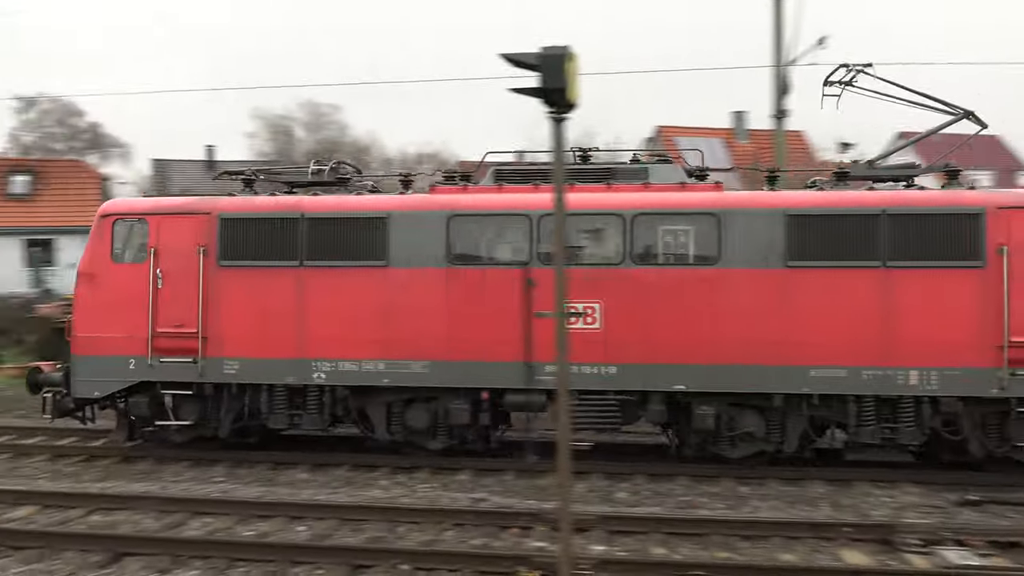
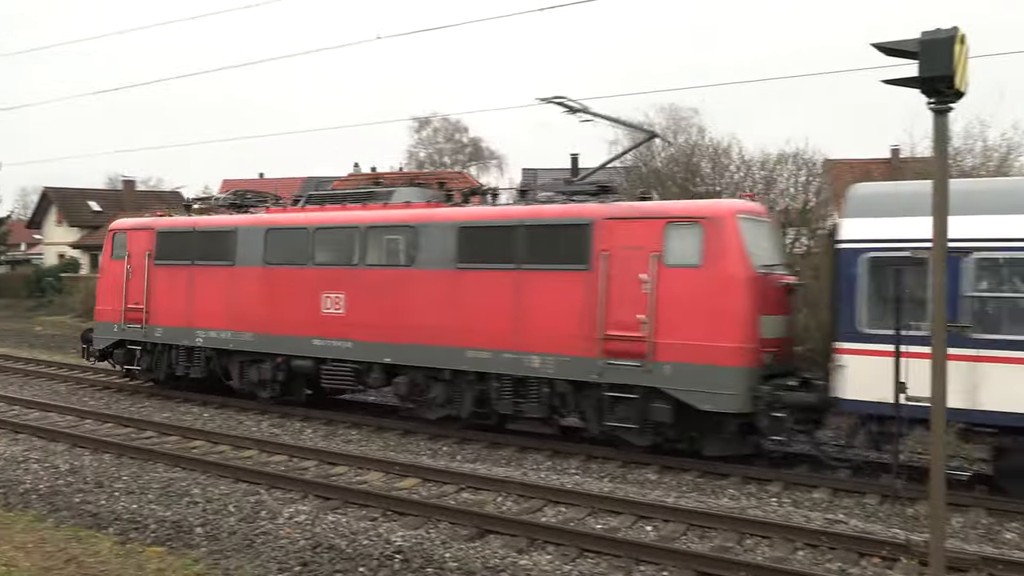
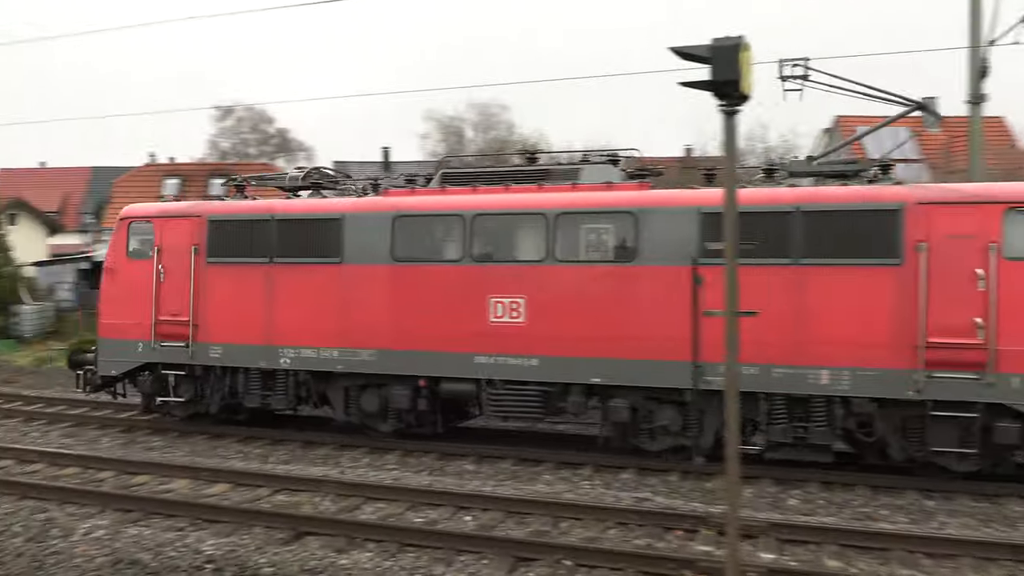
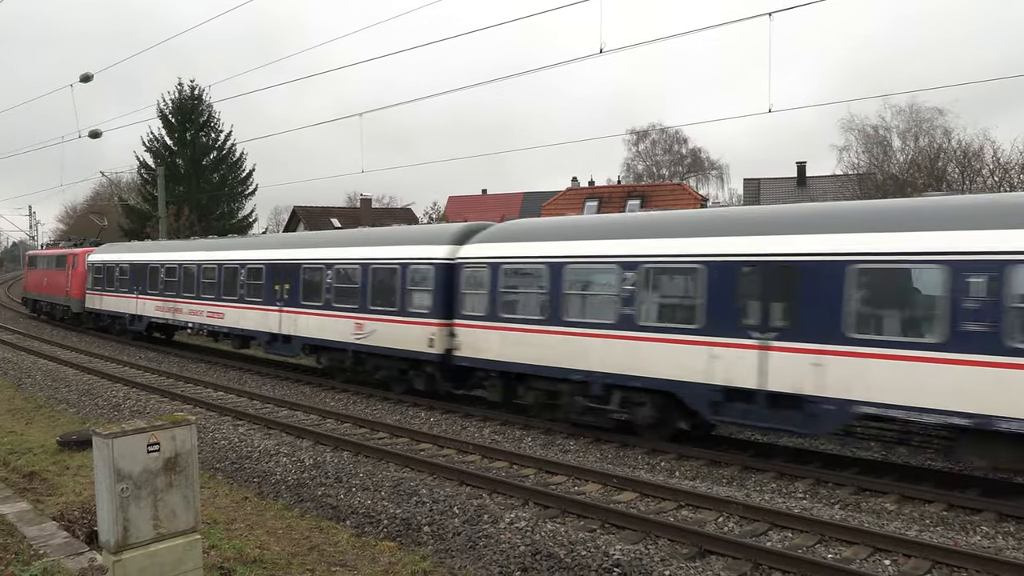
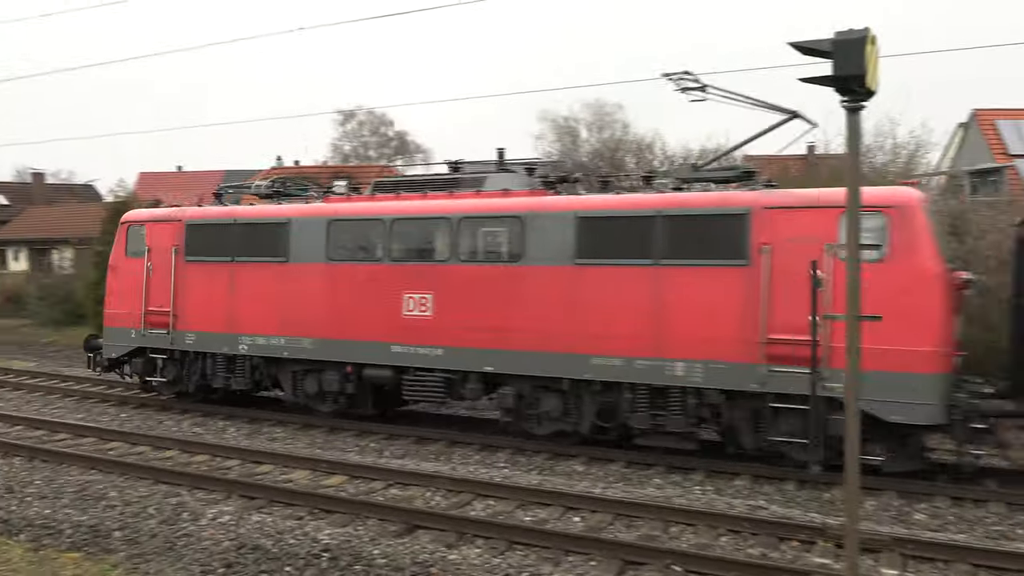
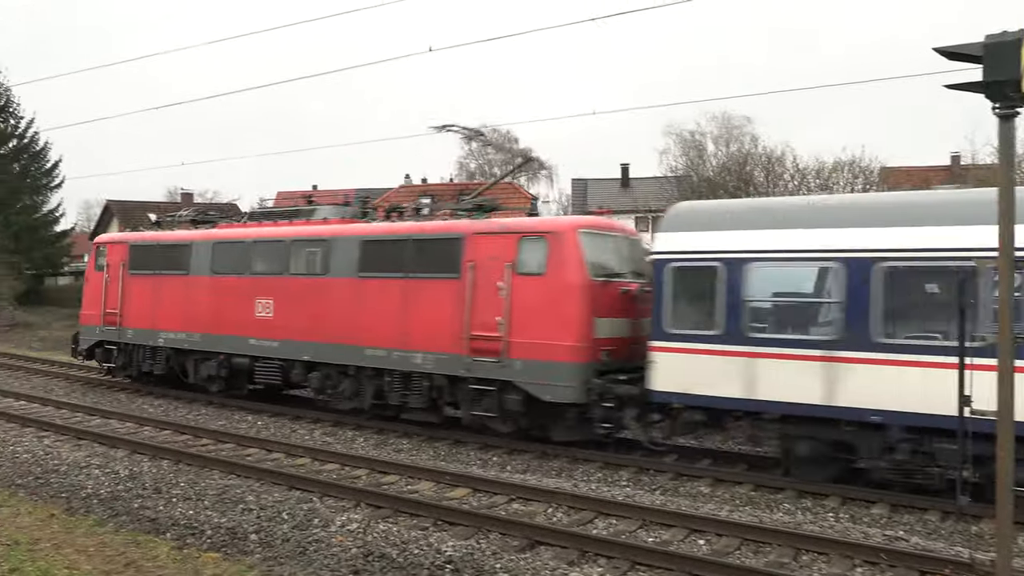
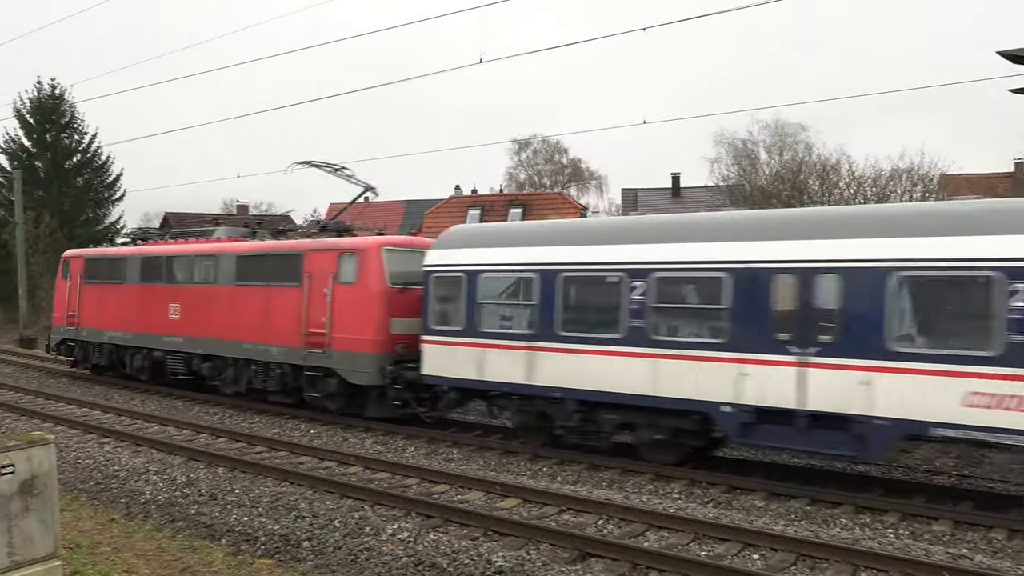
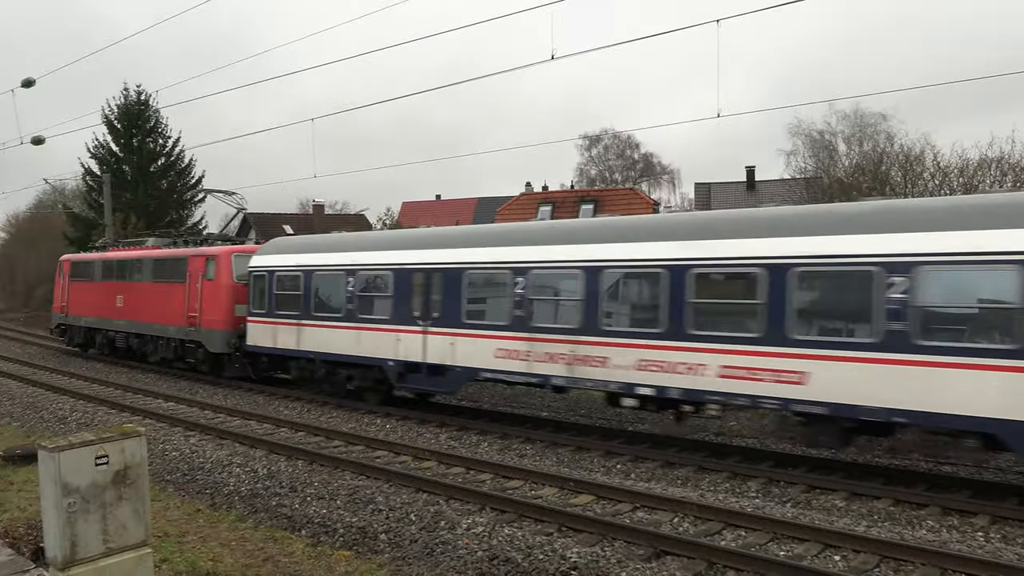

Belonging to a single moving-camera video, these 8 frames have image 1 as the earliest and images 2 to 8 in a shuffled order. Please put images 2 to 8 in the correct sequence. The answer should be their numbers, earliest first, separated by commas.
3, 5, 2, 6, 7, 8, 4
